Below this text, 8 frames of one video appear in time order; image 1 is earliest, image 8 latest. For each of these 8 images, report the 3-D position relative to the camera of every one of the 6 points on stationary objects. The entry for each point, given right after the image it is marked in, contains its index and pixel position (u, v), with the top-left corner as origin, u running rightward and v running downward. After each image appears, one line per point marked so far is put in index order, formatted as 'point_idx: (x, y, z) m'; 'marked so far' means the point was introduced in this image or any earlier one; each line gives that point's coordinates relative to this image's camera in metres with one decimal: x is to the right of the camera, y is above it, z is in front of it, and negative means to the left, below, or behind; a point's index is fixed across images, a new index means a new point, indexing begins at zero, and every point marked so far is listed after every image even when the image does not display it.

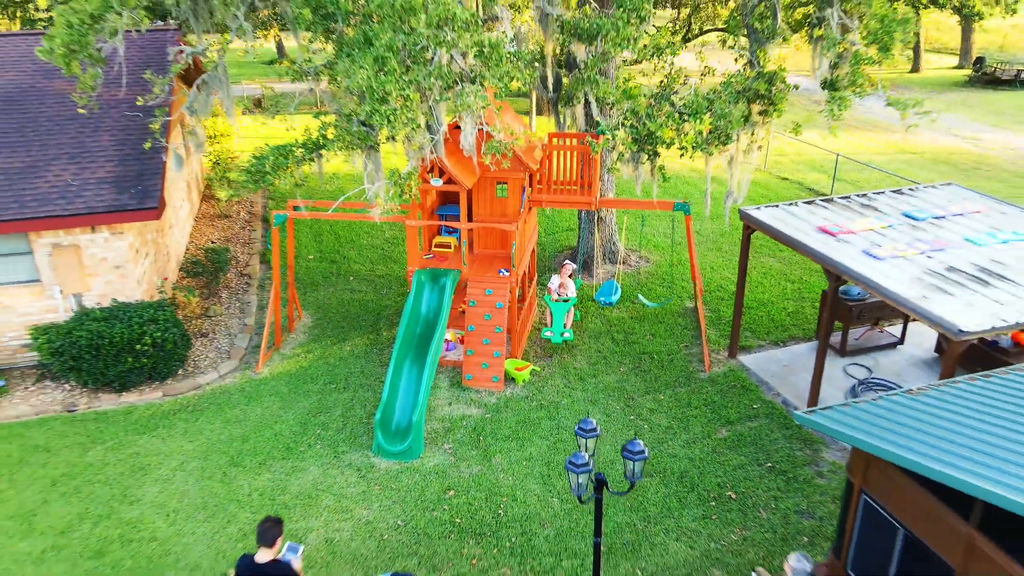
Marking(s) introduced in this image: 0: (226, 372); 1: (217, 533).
0: (-3.4, -1.0, +9.1) m
1: (-2.5, -2.1, +6.5) m
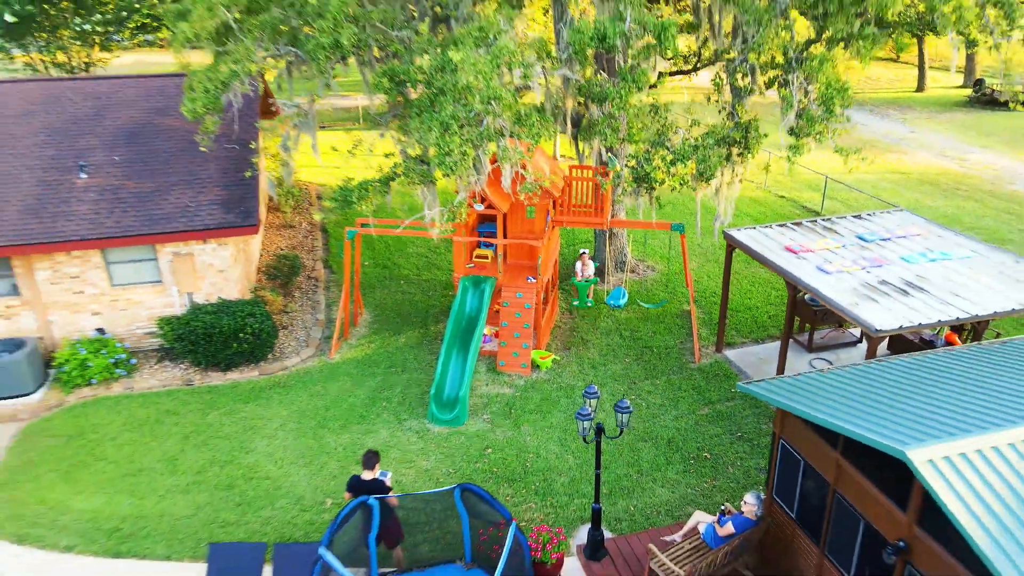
0: (-3.1, -1.0, +11.2) m
1: (-2.3, -2.1, +8.6) m
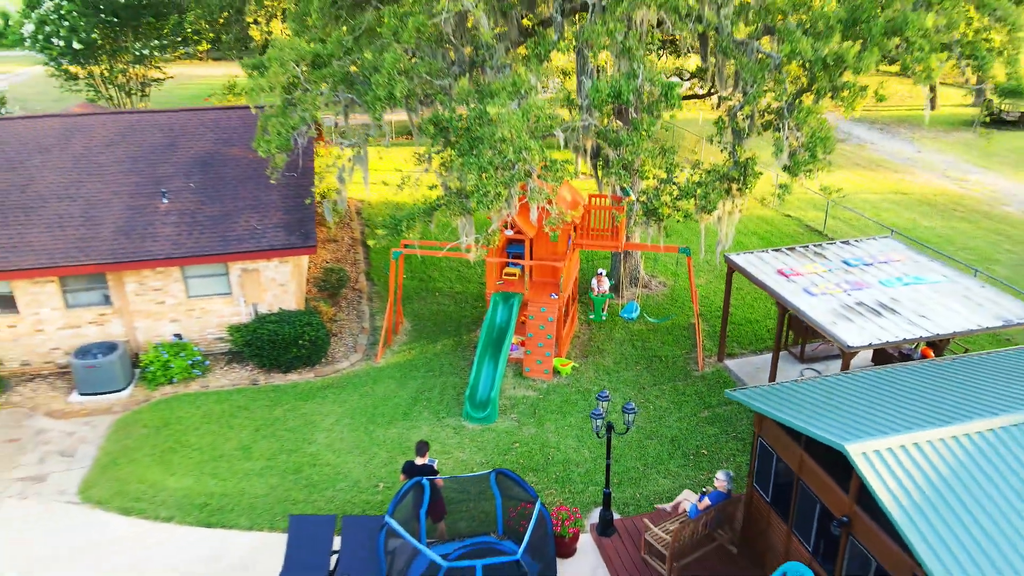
0: (-2.7, -1.2, +12.7) m
1: (-1.9, -2.3, +10.1) m
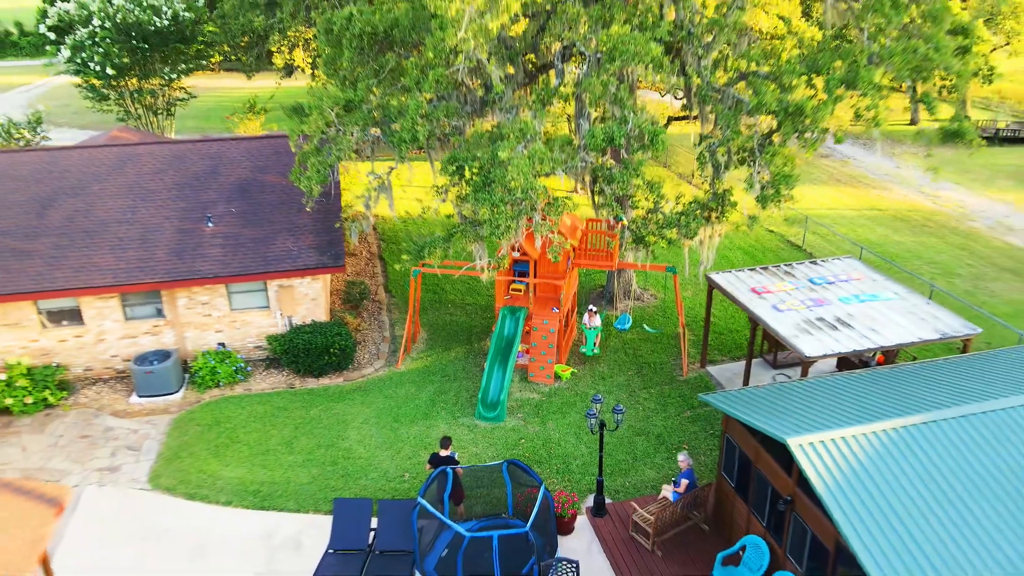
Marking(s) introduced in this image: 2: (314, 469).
0: (-2.5, -1.5, +14.3) m
1: (-1.8, -2.6, +11.7) m
2: (-3.0, -2.8, +11.4) m
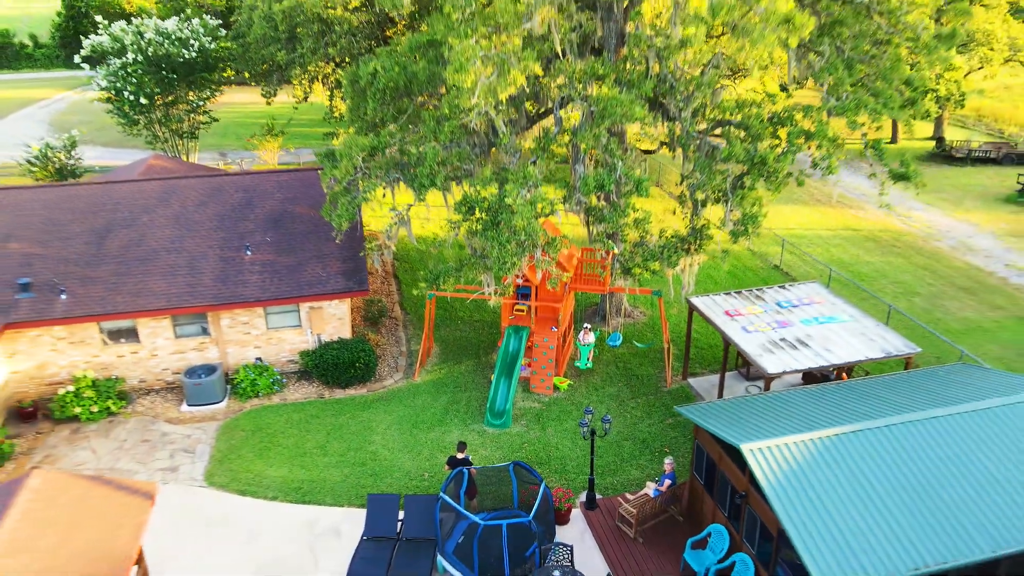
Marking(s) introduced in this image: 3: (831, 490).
0: (-2.5, -2.0, +16.2) m
1: (-1.7, -3.1, +13.5) m
2: (-3.0, -3.2, +13.2) m
3: (+3.9, -2.5, +9.1) m
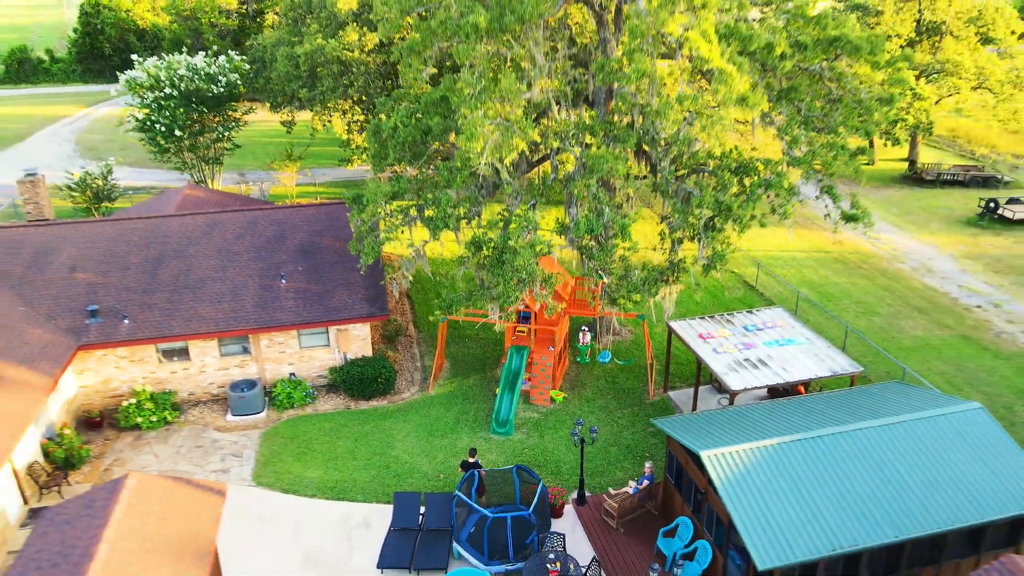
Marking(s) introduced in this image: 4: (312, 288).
0: (-2.4, -2.5, +18.4) m
1: (-1.7, -3.7, +15.8) m
2: (-2.9, -3.8, +15.5) m
3: (+4.0, -3.1, +11.4) m
4: (-4.9, 0.0, +18.2) m
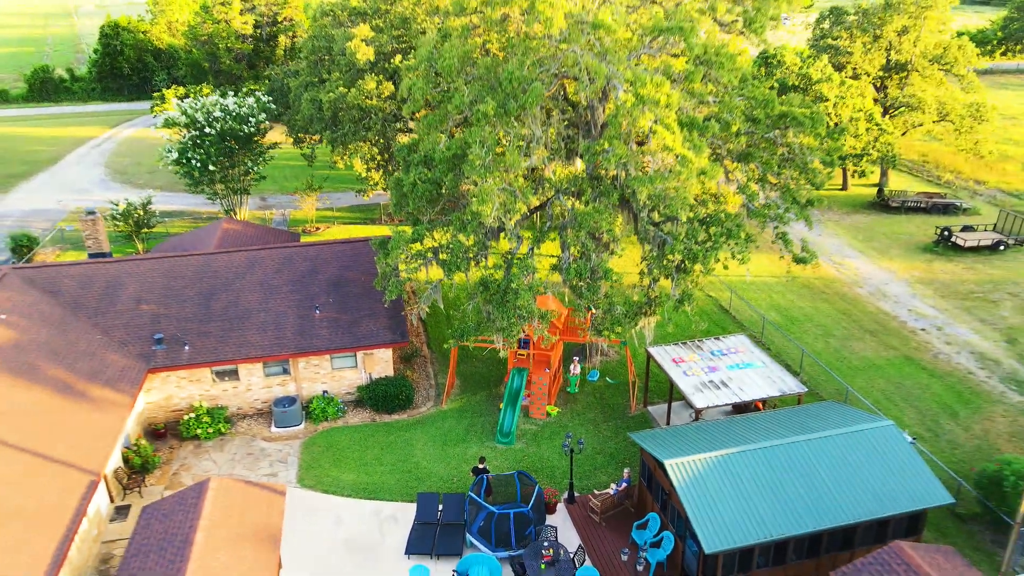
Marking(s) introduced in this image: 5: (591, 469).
0: (-2.4, -3.4, +21.4) m
1: (-1.6, -4.5, +18.8) m
2: (-2.9, -4.6, +18.5) m
3: (+4.0, -3.9, +14.4) m
4: (-4.8, -0.8, +21.2) m
5: (+2.0, -4.5, +18.5) m
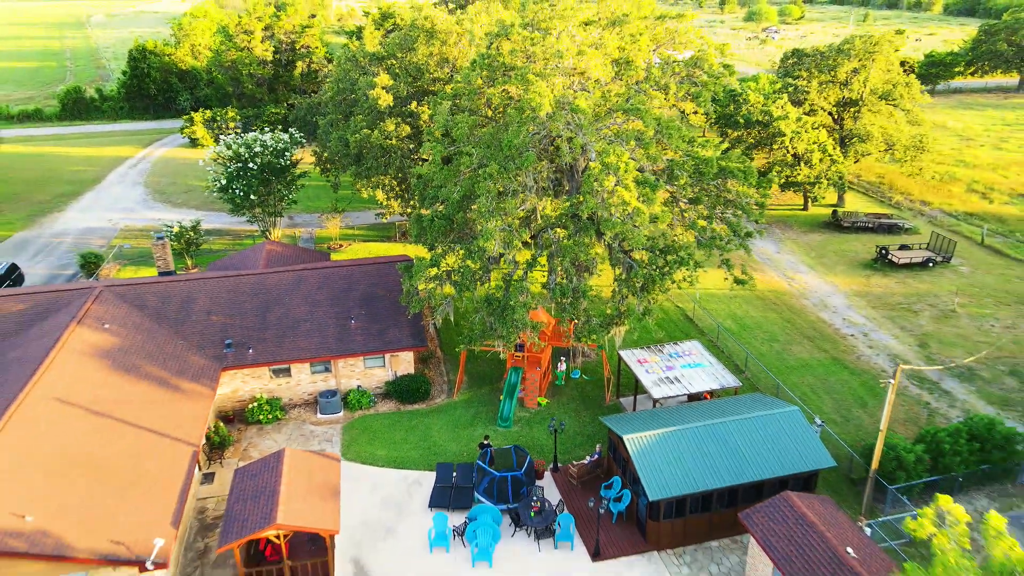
0: (-2.4, -3.9, +26.5) m
1: (-1.7, -5.0, +23.8) m
2: (-2.9, -5.2, +23.6) m
3: (+3.9, -4.4, +19.4) m
4: (-4.9, -1.3, +26.3) m
5: (+1.9, -5.0, +23.5) m
